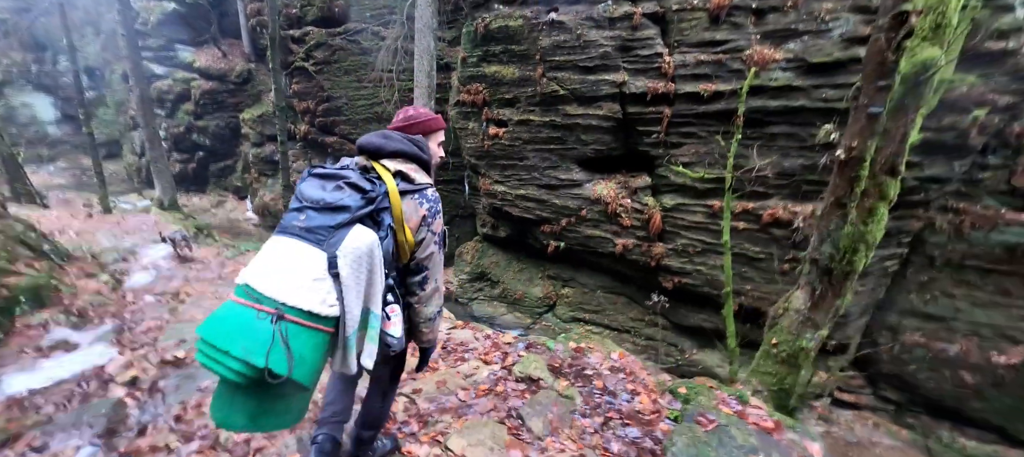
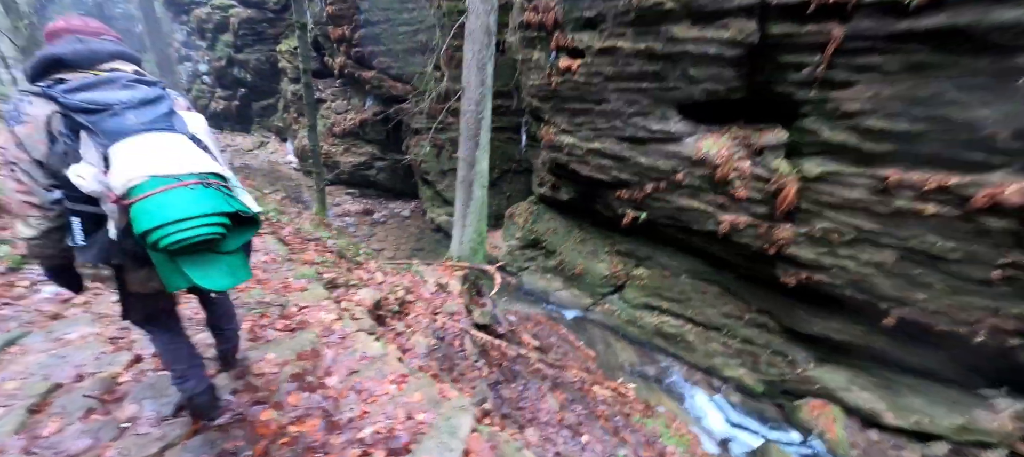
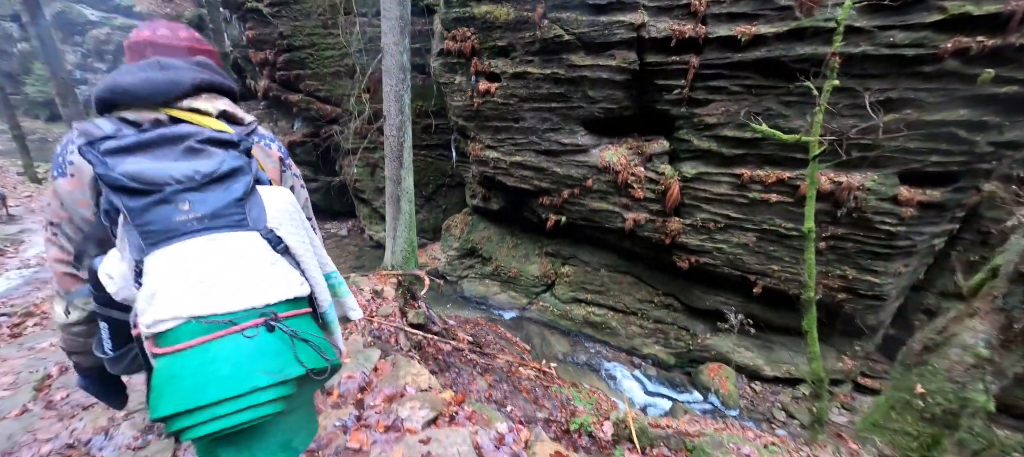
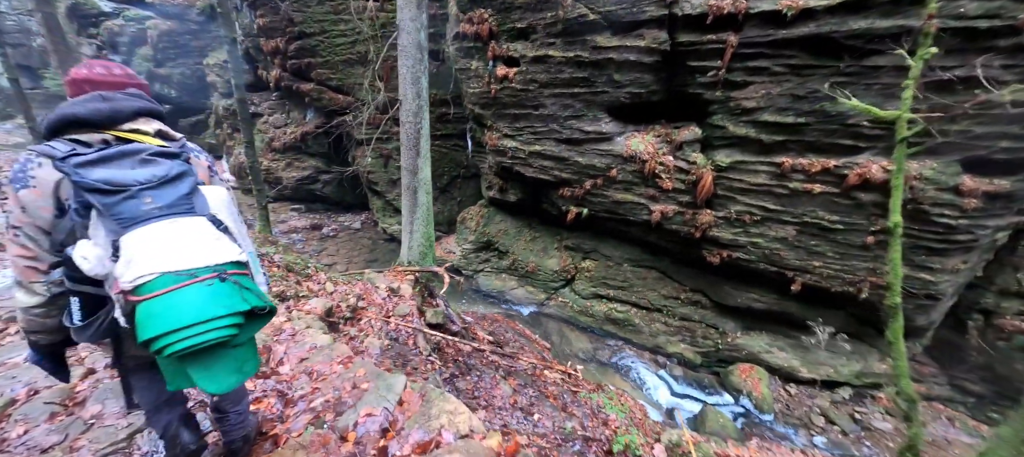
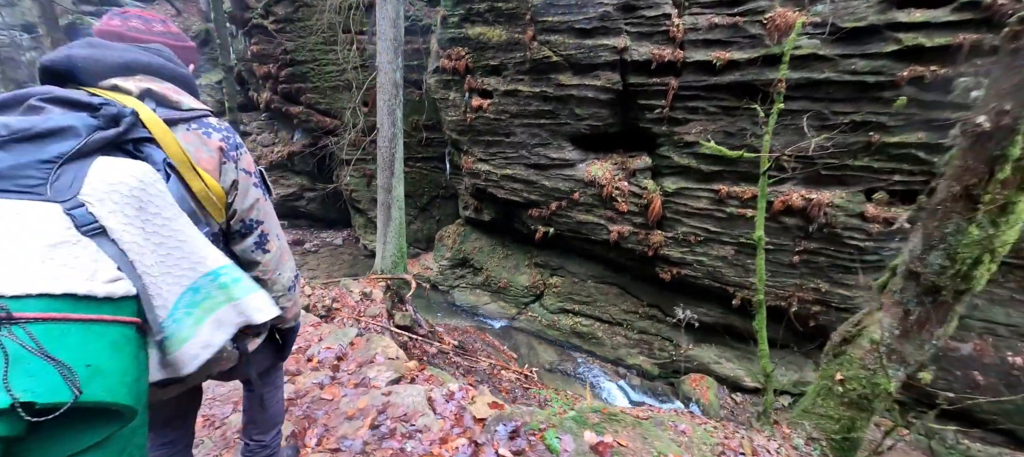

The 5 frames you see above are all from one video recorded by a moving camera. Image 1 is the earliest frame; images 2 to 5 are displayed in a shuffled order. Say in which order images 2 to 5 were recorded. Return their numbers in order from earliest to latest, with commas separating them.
5, 3, 4, 2
